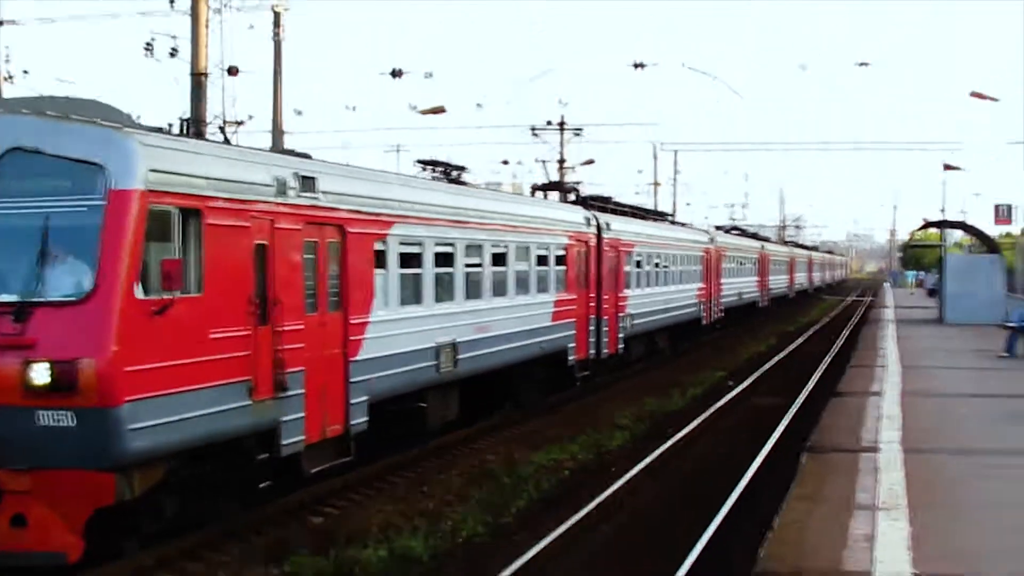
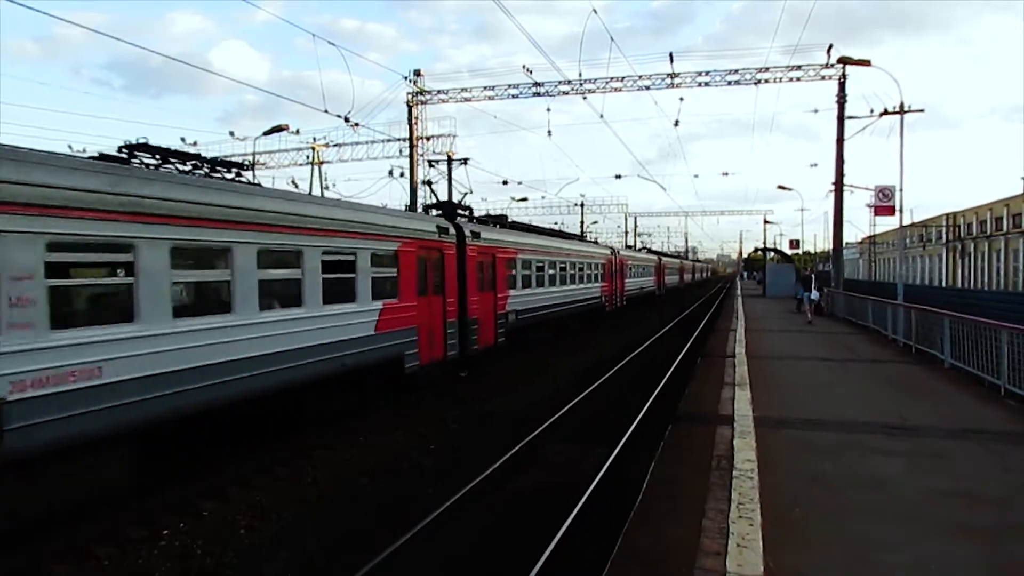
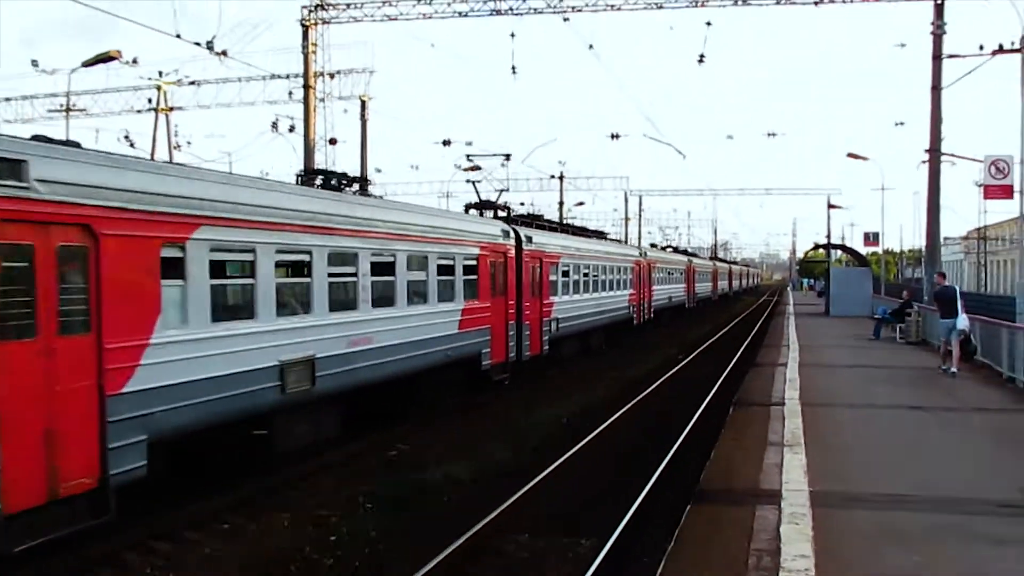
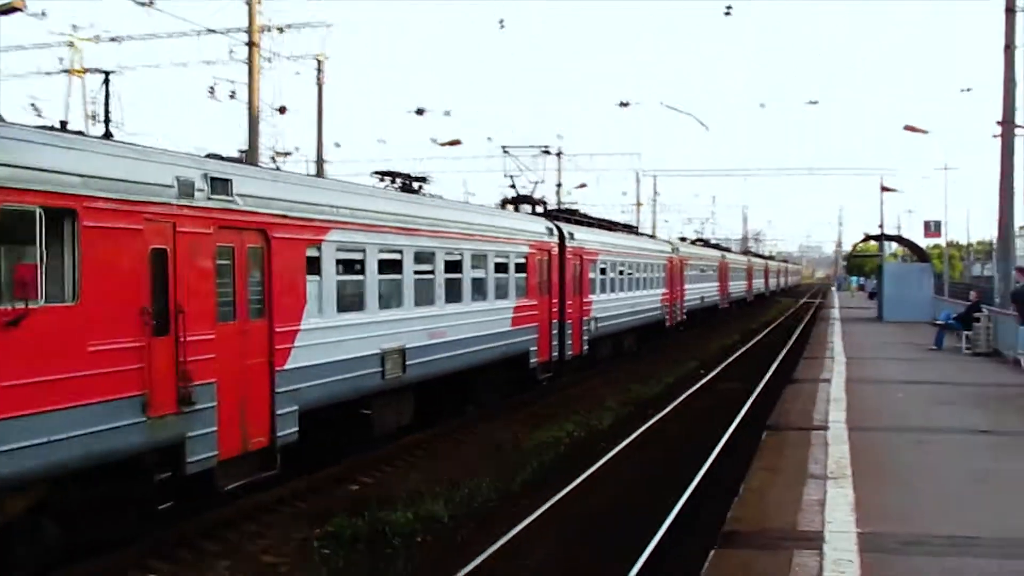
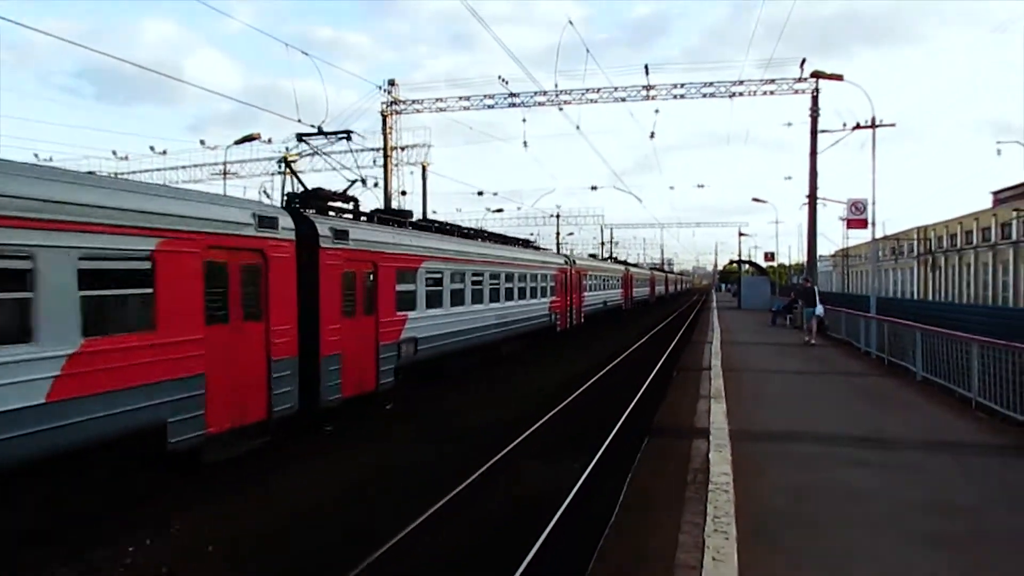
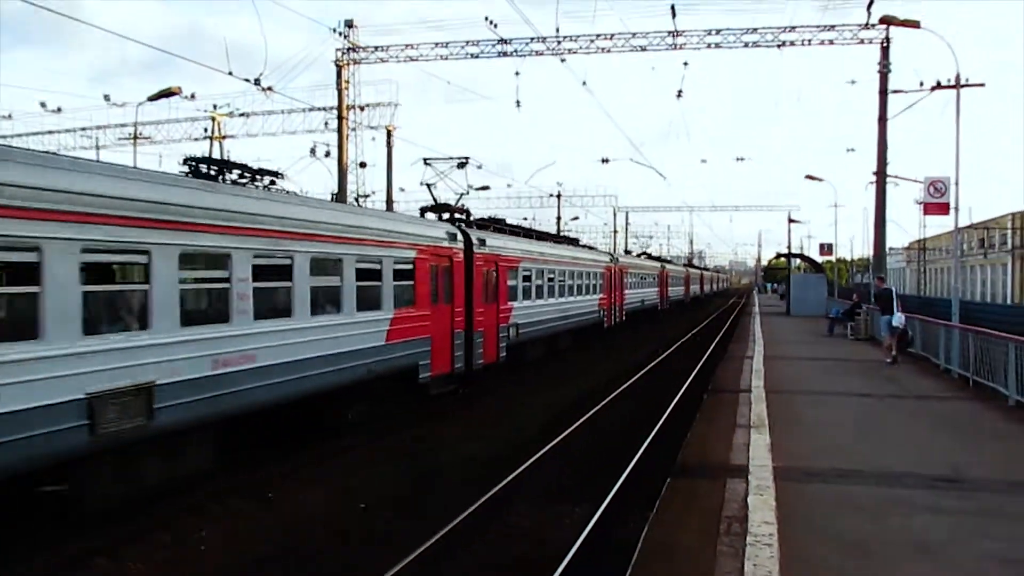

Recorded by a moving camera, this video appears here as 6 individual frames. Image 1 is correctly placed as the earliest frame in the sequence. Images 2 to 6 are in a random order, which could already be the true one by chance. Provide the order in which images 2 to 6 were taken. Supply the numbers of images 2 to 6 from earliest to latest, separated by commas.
4, 3, 6, 5, 2
